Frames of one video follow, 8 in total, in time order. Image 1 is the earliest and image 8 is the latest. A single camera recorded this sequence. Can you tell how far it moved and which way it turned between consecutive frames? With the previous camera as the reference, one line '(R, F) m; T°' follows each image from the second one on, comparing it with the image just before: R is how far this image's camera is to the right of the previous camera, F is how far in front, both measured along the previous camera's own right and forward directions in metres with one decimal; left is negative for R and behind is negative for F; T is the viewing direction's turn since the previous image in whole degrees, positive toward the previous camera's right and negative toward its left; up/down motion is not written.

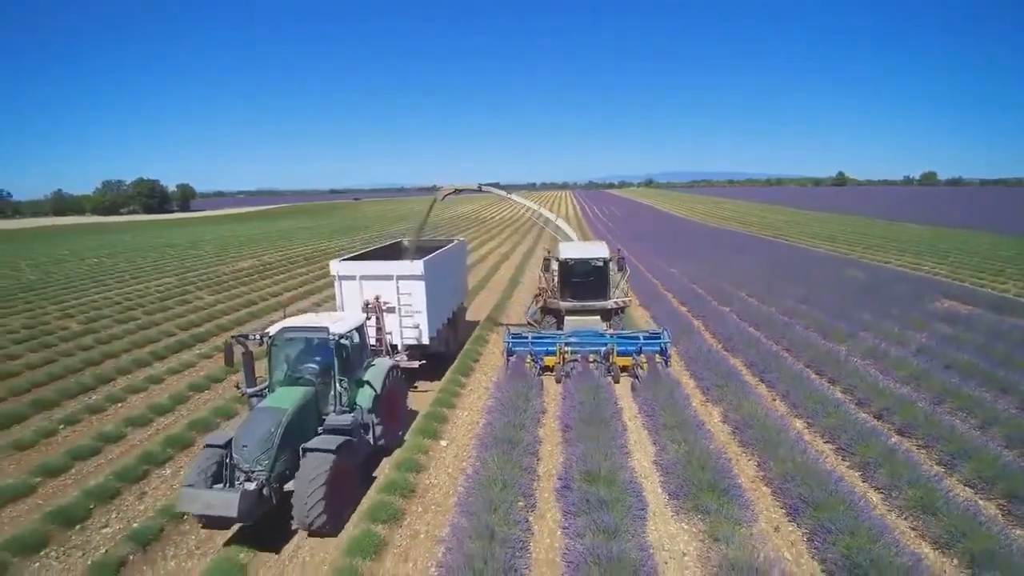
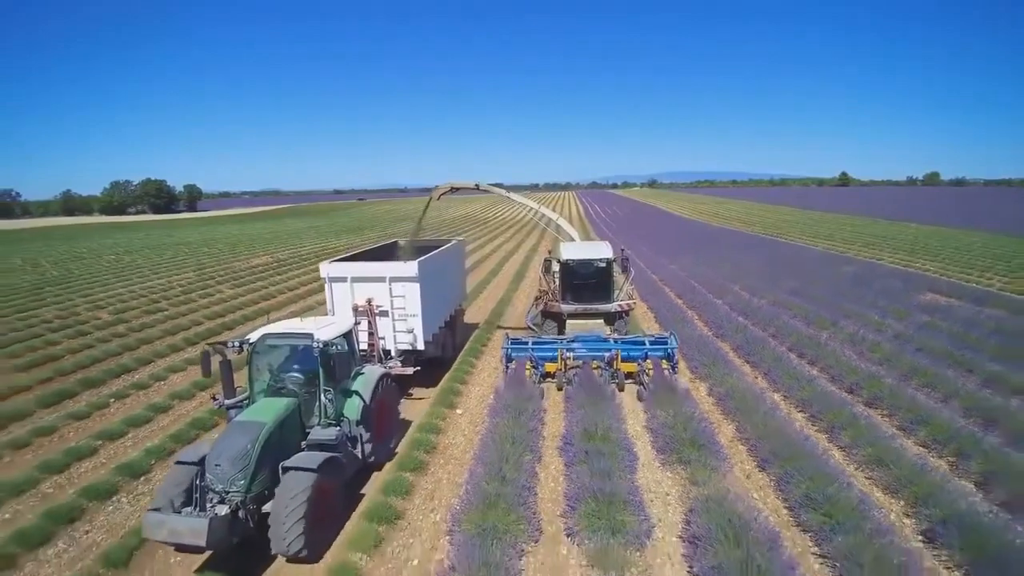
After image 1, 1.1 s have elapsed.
(0.0, +0.5) m; 0°
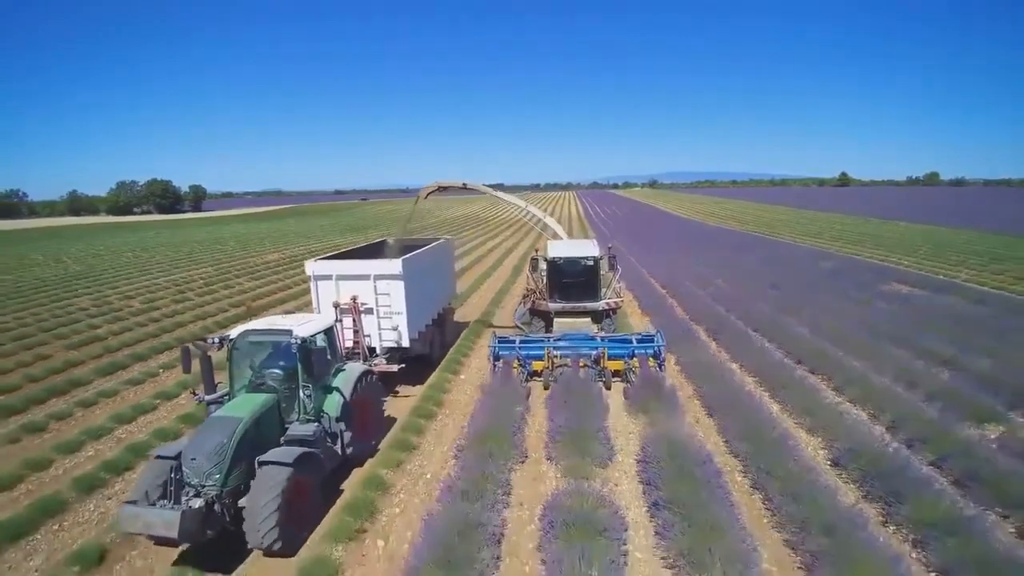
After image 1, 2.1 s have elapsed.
(+0.3, 0.0) m; 0°
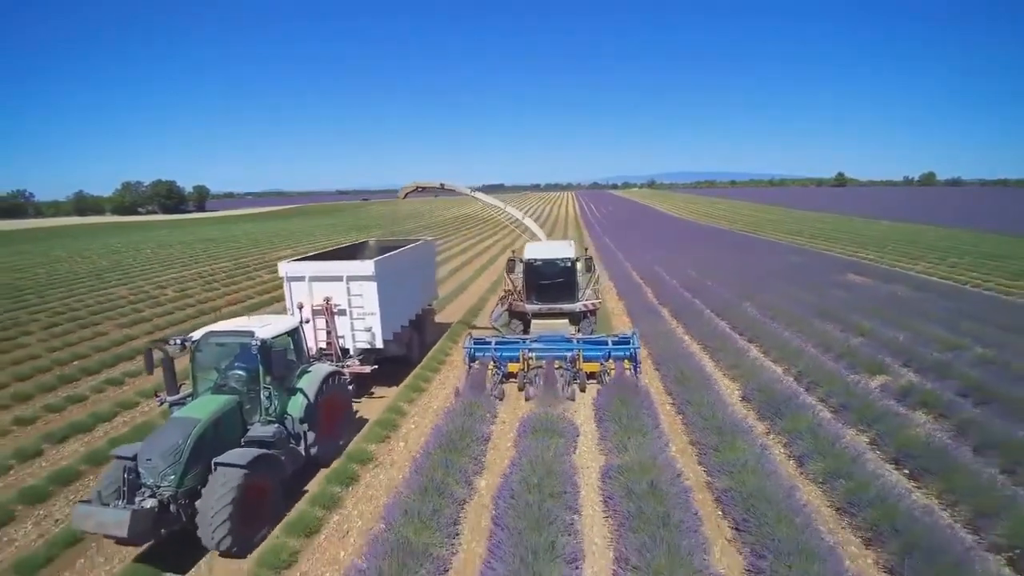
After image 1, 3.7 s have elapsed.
(+0.5, 0.0) m; 0°
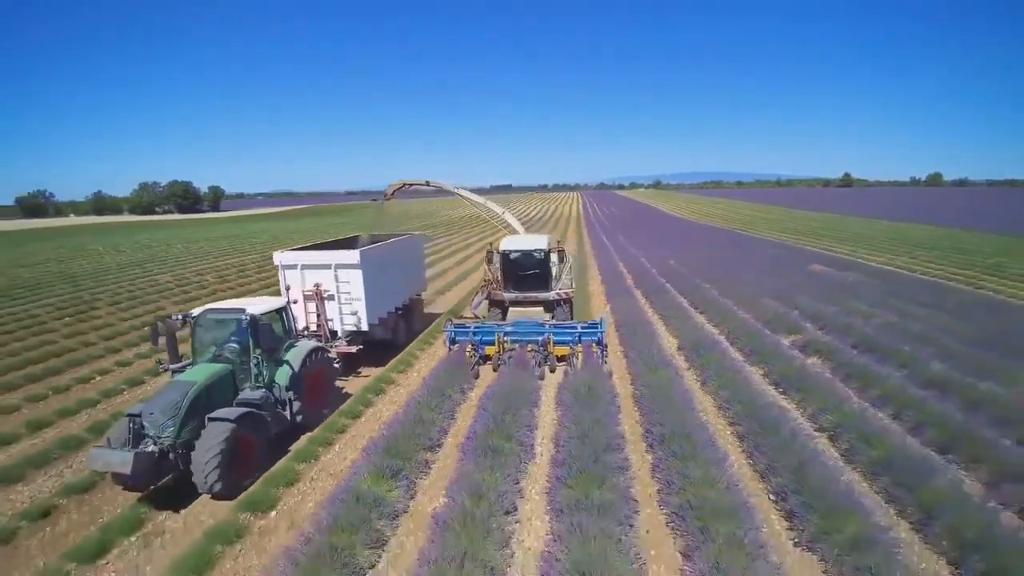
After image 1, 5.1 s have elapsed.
(+0.7, -0.9) m; -1°
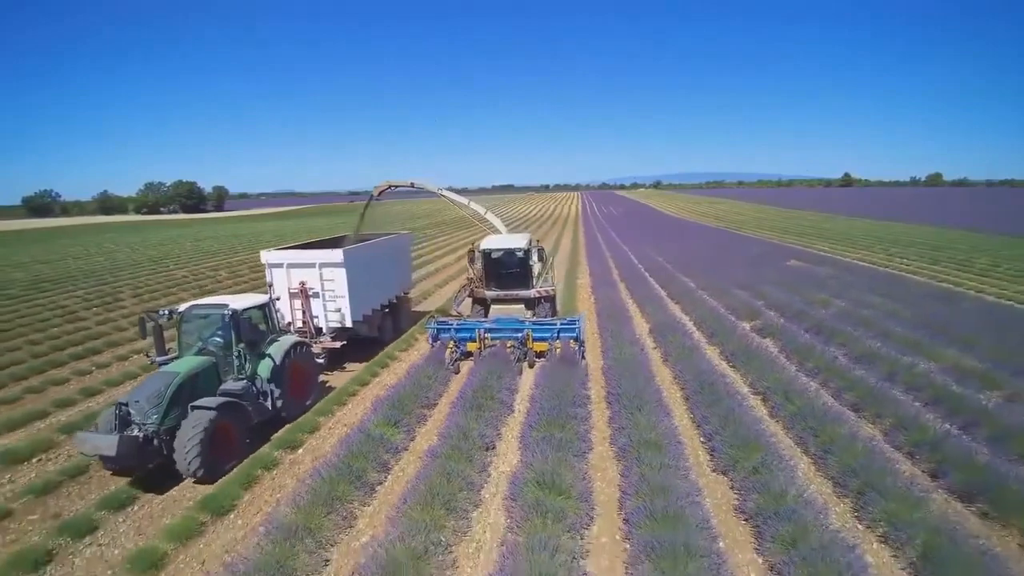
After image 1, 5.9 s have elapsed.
(+0.5, -0.4) m; 0°
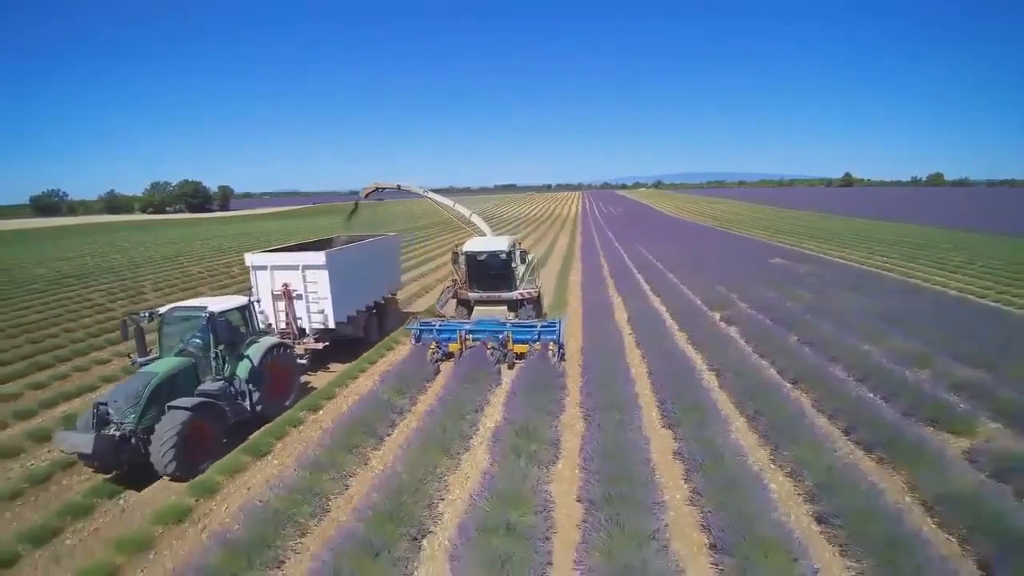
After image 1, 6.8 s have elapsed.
(+0.5, -0.2) m; 0°
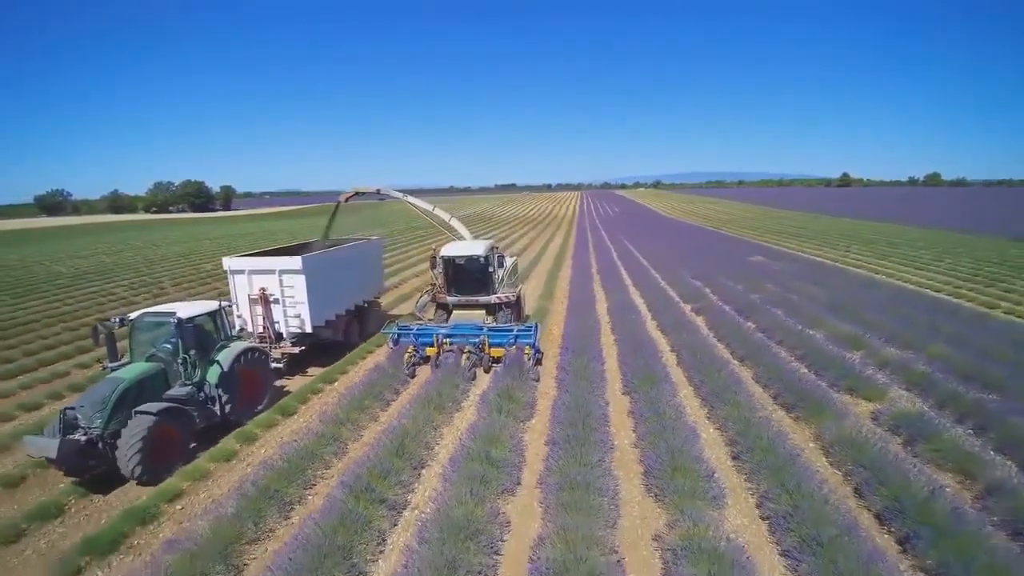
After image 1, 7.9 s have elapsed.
(+0.6, -0.1) m; 0°
